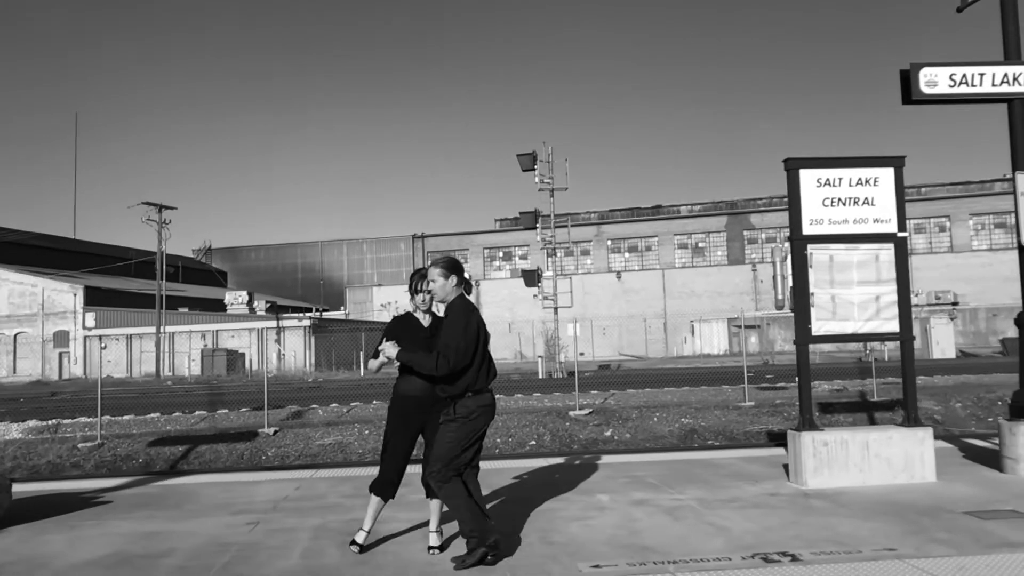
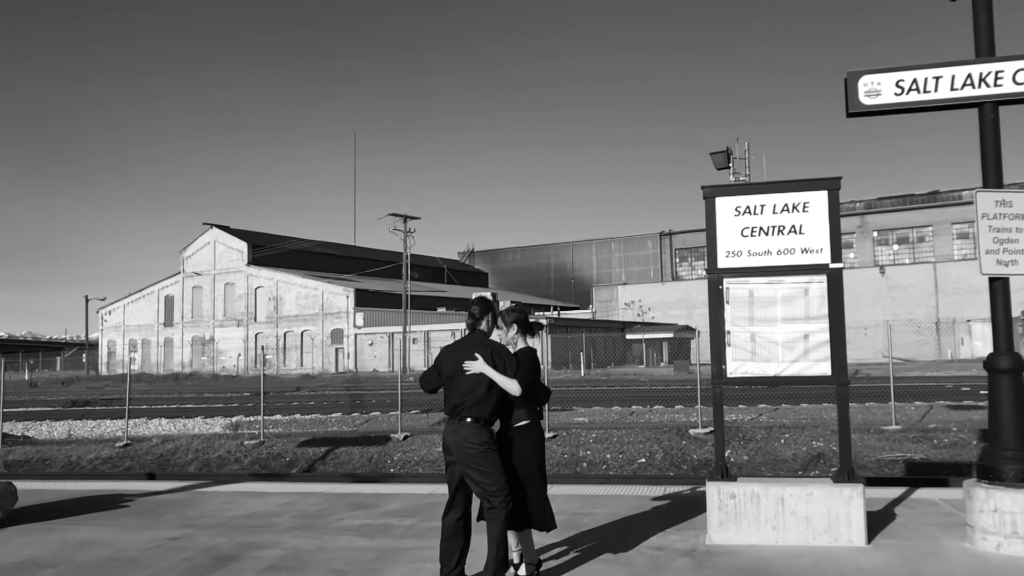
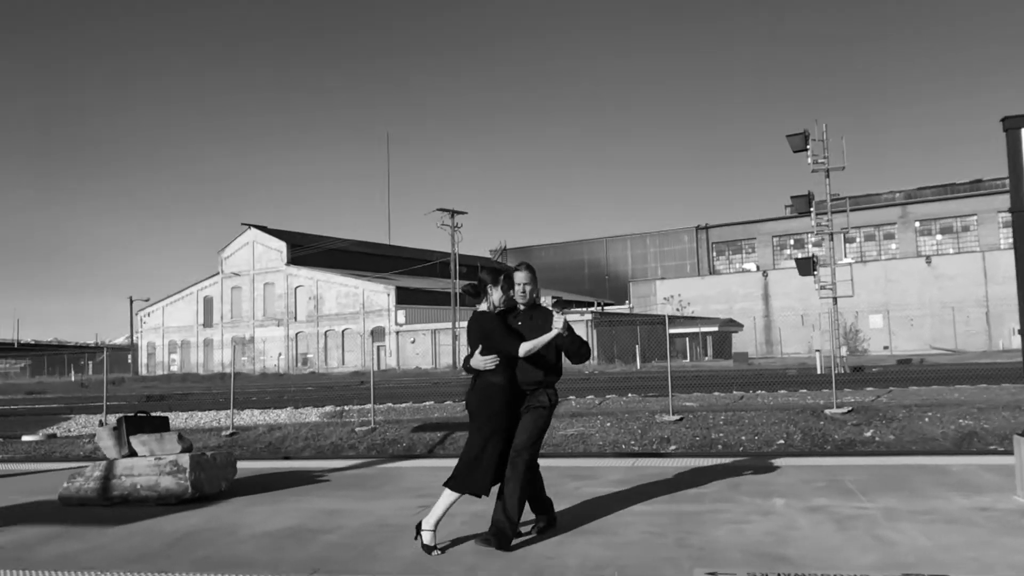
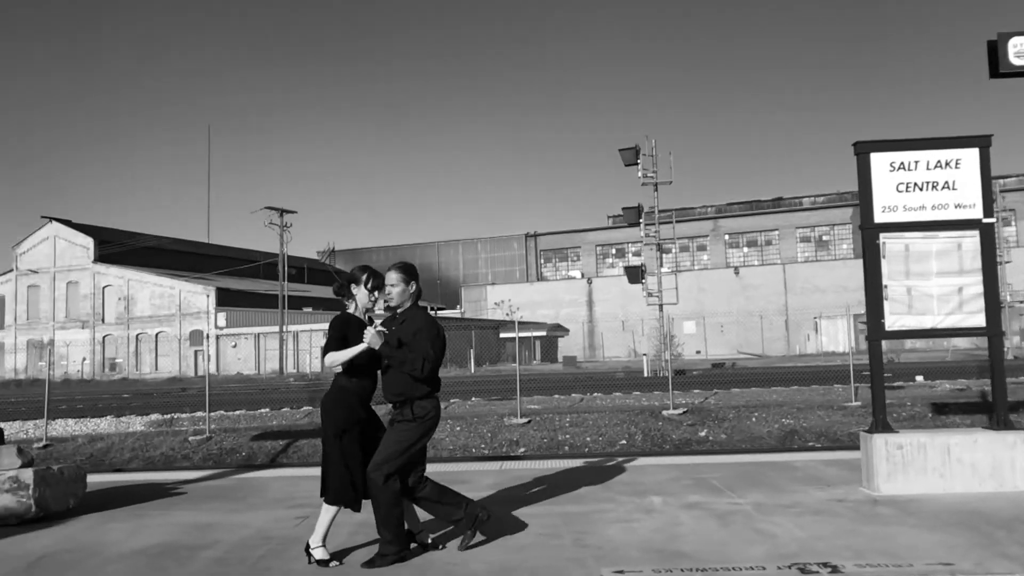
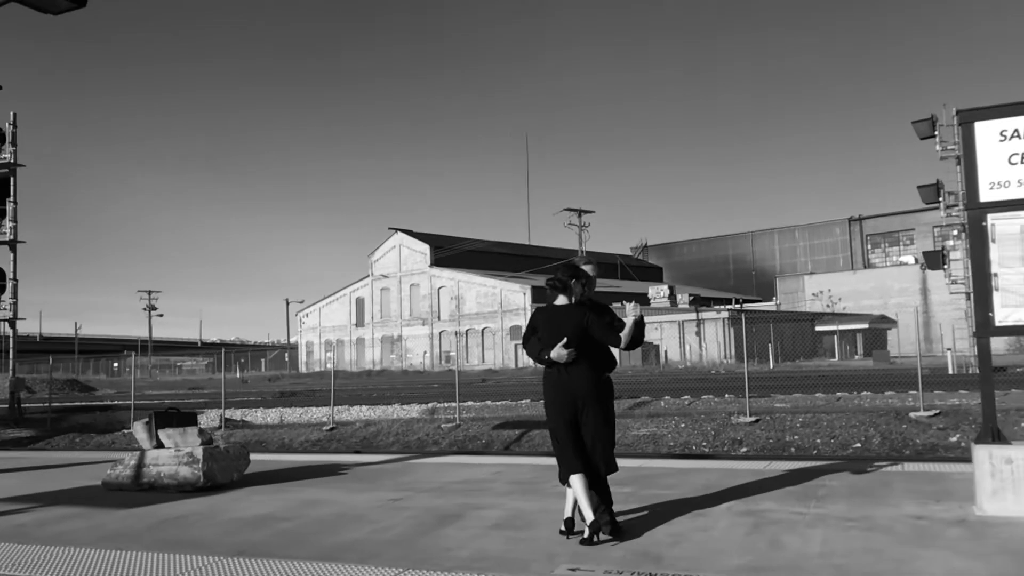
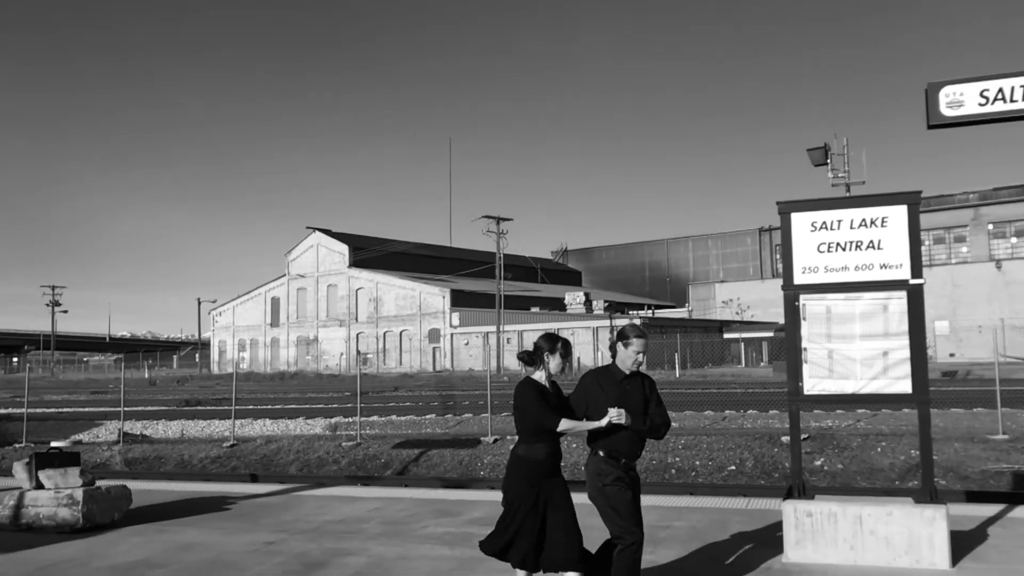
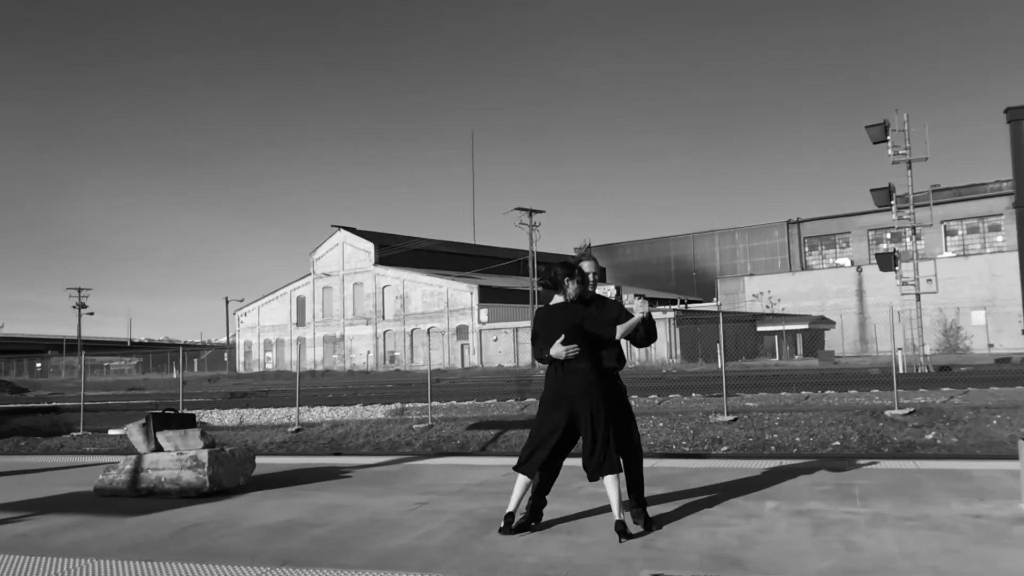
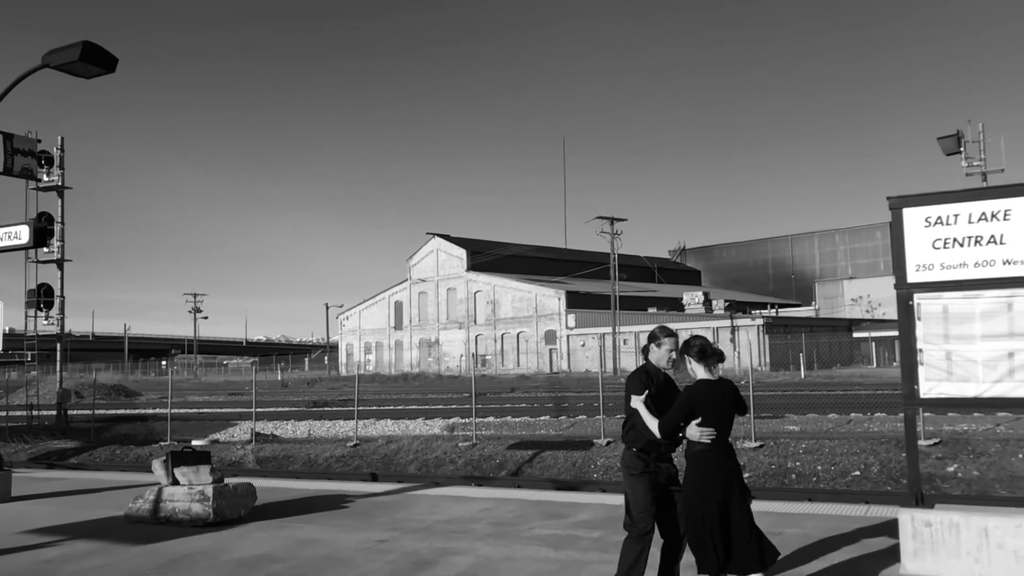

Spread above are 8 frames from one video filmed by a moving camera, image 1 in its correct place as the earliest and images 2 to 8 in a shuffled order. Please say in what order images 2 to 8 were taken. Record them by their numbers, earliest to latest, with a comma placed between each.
4, 3, 7, 5, 8, 6, 2
